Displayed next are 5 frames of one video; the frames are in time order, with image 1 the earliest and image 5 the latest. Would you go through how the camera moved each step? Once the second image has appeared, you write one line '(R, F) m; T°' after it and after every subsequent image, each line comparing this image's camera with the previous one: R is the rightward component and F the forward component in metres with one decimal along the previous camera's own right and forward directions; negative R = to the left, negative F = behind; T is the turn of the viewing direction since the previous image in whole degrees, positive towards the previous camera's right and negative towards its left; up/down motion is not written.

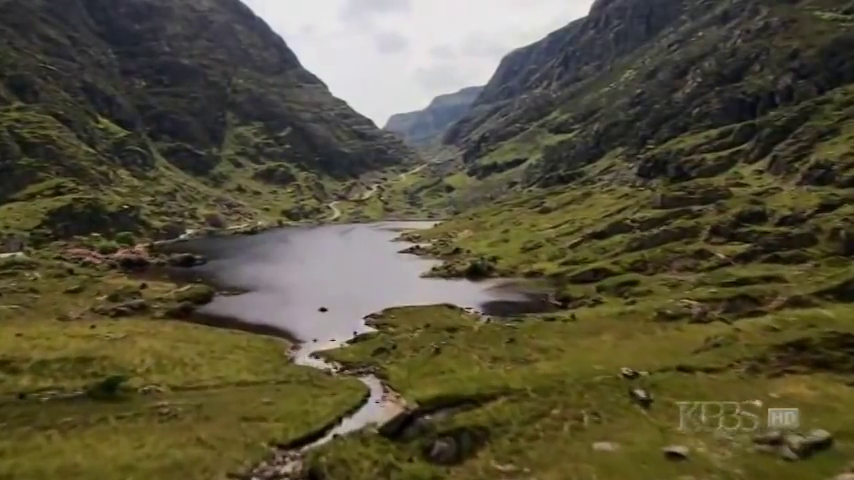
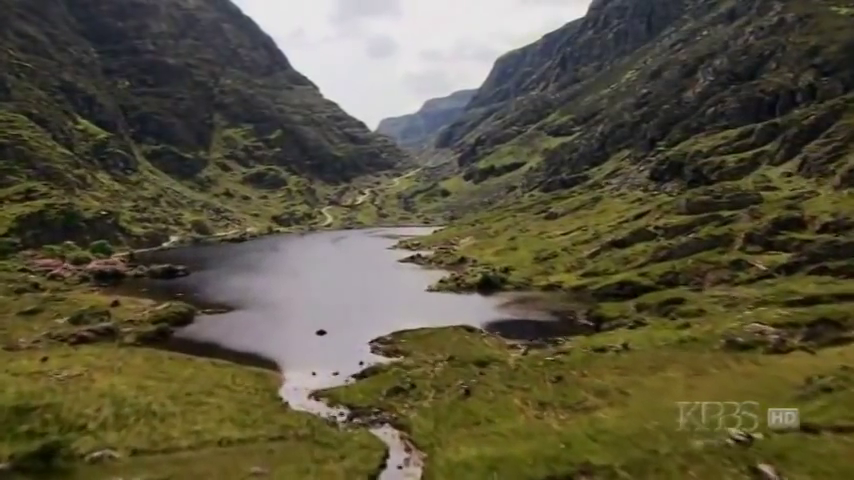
(-3.6, +22.1) m; +1°
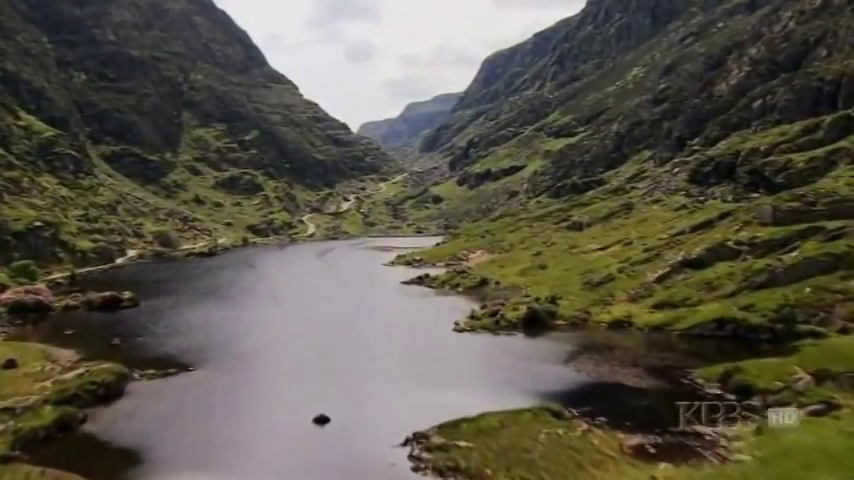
(-7.9, +52.6) m; +1°
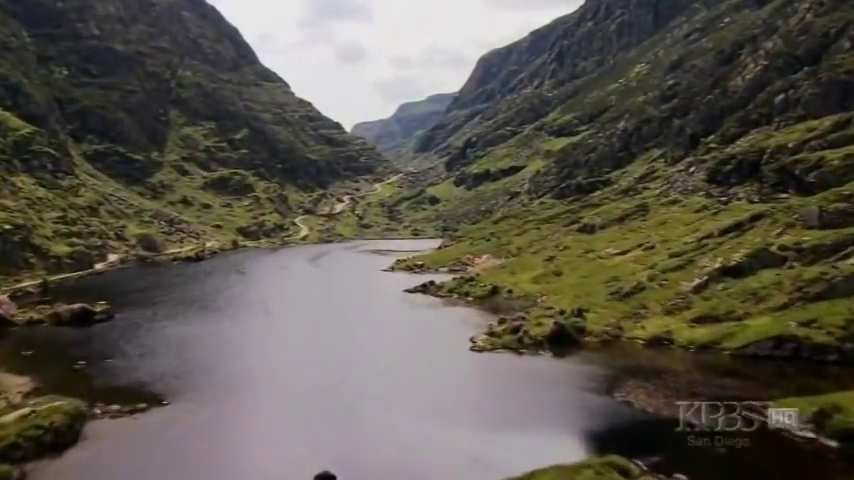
(-3.0, +19.2) m; +1°
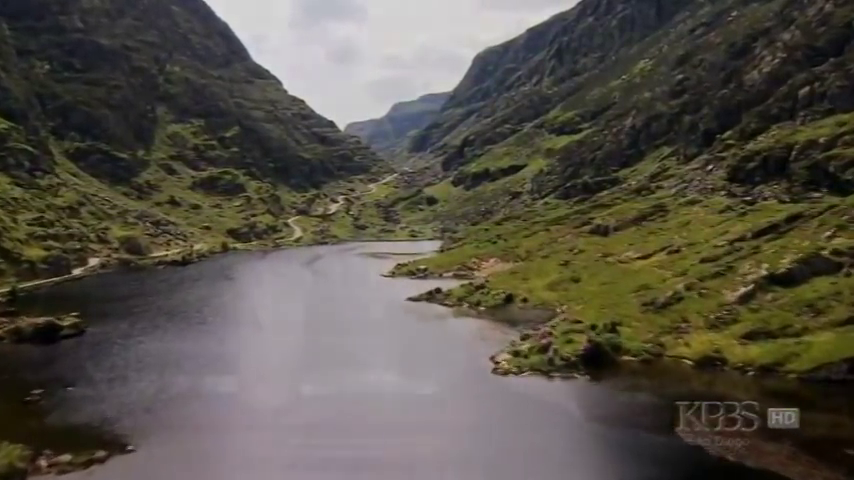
(-2.8, +18.3) m; 0°
